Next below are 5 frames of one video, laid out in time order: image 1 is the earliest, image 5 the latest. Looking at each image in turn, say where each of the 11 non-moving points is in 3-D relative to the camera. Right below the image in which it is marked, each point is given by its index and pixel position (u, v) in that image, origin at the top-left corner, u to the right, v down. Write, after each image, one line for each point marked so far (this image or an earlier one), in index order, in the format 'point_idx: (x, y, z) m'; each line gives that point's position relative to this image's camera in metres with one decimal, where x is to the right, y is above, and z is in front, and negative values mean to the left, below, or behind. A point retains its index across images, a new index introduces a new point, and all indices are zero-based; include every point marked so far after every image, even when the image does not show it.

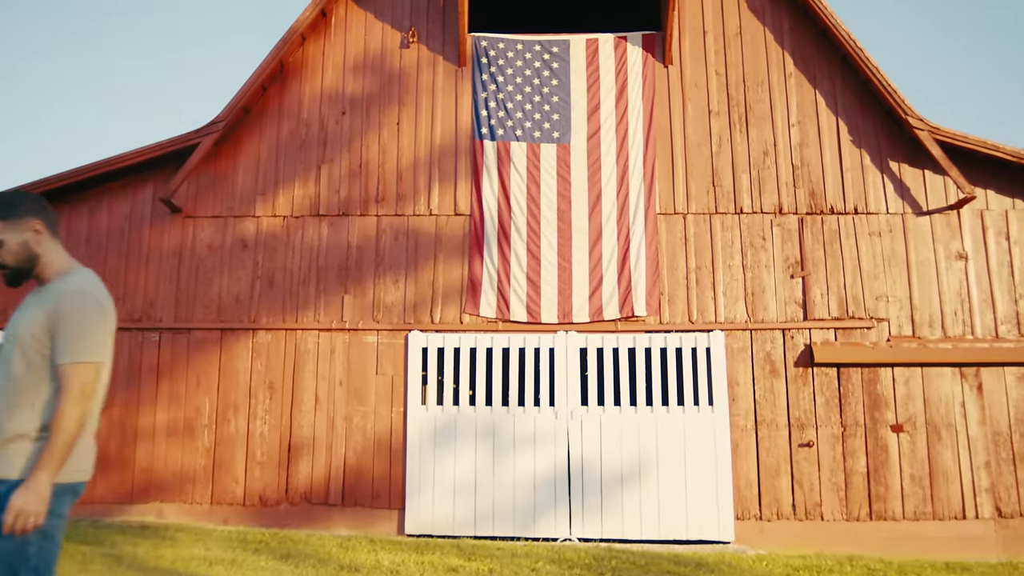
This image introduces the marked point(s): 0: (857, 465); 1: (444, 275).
0: (+3.3, -1.7, +9.3) m
1: (-0.7, +0.1, +9.7) m
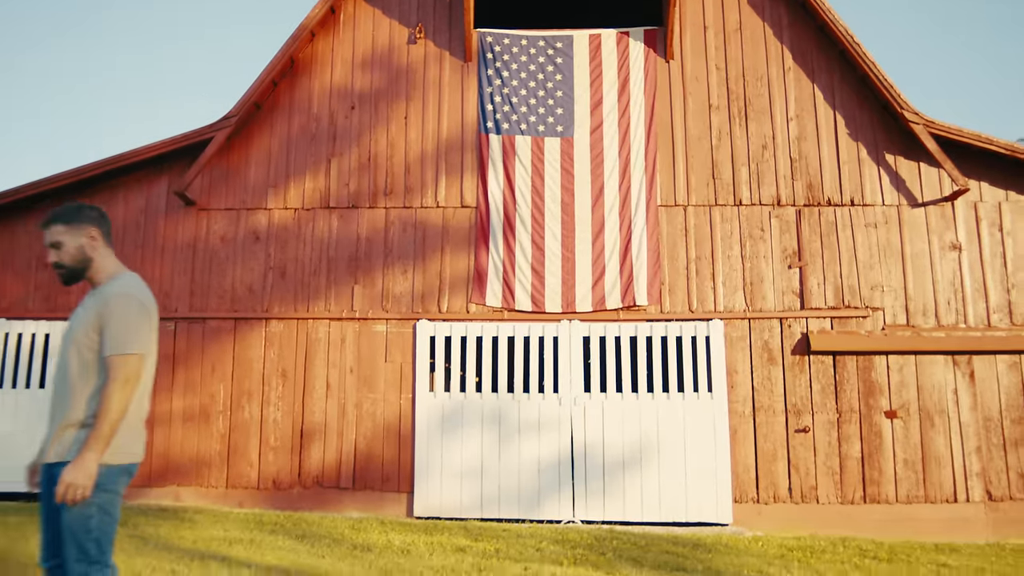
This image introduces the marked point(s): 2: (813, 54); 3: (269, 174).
0: (+3.4, -1.6, +9.6) m
1: (-0.6, +0.2, +10.0) m
2: (+3.3, +2.5, +10.4) m
3: (-2.6, +1.2, +10.3) m
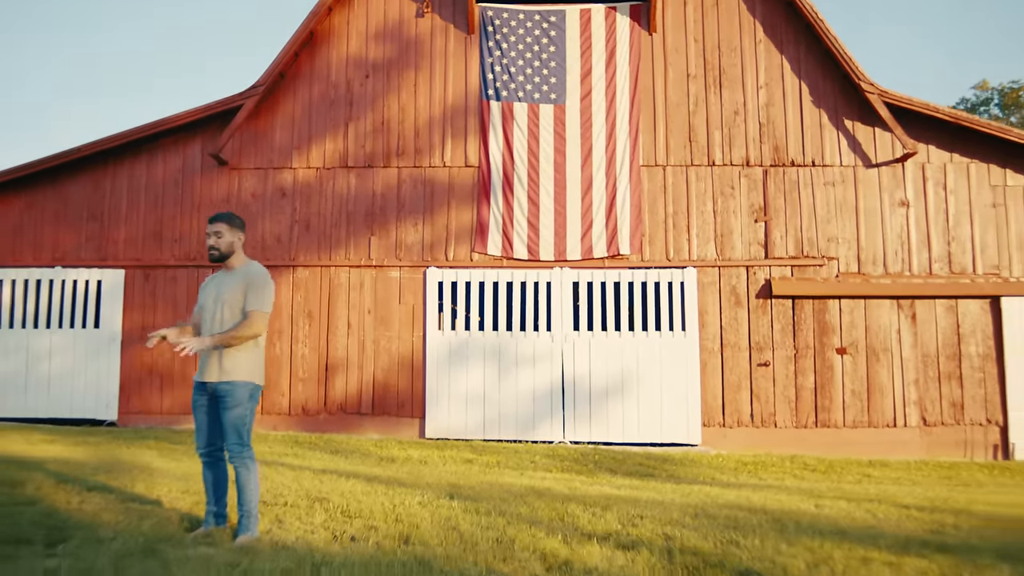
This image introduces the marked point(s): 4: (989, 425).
0: (+3.4, -1.1, +11.0) m
1: (-0.7, +0.8, +11.3) m
2: (+3.3, +3.1, +11.6) m
3: (-2.6, +1.8, +11.5) m
4: (+5.4, -1.6, +10.9) m
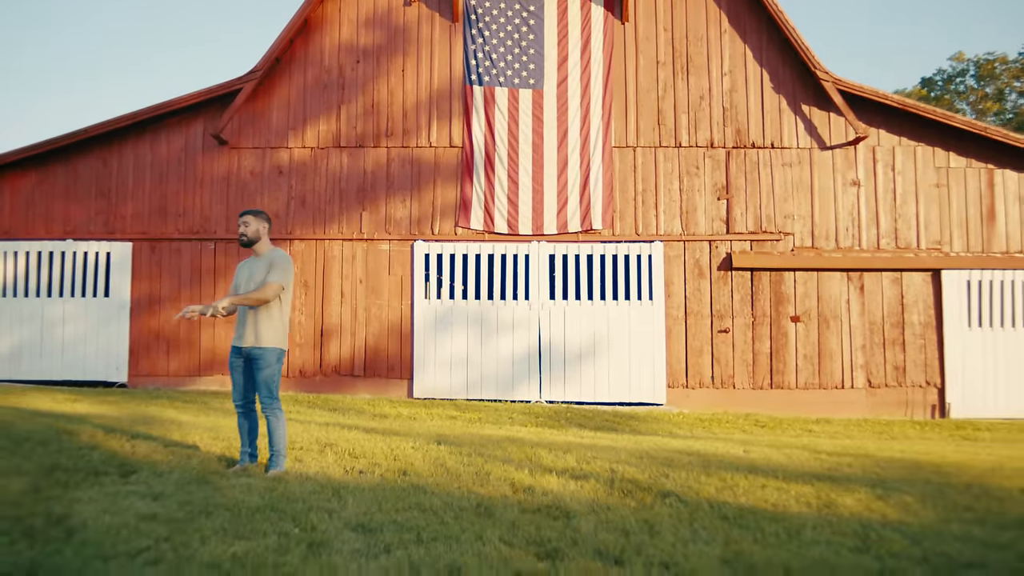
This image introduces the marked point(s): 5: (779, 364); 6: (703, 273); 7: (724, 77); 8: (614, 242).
0: (+3.1, -0.7, +12.0) m
1: (-0.9, +1.2, +12.2) m
2: (+3.0, +3.5, +12.4) m
3: (-2.9, +2.2, +12.3) m
4: (+5.2, -1.2, +12.0) m
5: (+3.3, -1.0, +12.0) m
6: (+2.4, +0.2, +12.1) m
7: (+2.7, +2.7, +12.3) m
8: (+1.3, +0.6, +12.1) m
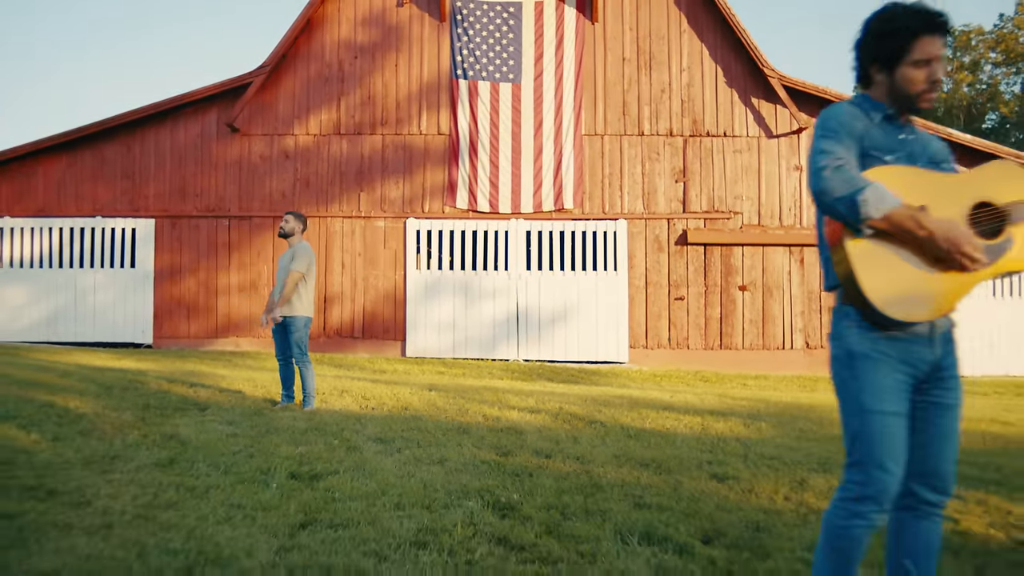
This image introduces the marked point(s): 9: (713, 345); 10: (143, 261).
0: (+2.9, -0.3, +13.6) m
1: (-1.2, +1.6, +13.7) m
2: (+2.8, +3.9, +13.9) m
3: (-3.1, +2.6, +13.8) m
4: (+4.9, -0.8, +13.7) m
5: (+3.1, -0.6, +13.6) m
6: (+2.1, +0.6, +13.7) m
7: (+2.5, +3.1, +13.8) m
8: (+1.0, +1.0, +13.6) m
9: (+2.8, -0.8, +13.6) m
10: (-5.3, +0.4, +13.7) m
